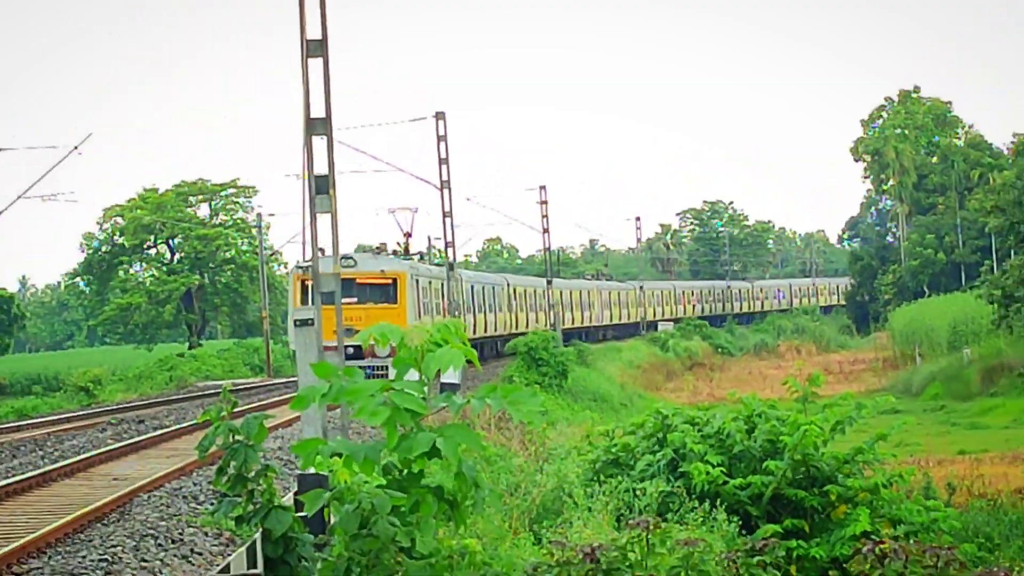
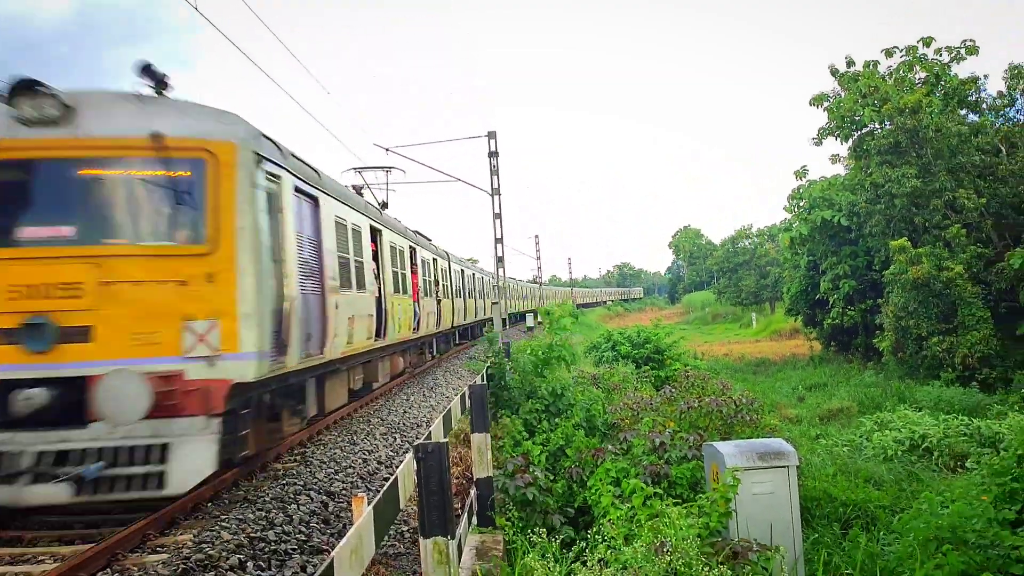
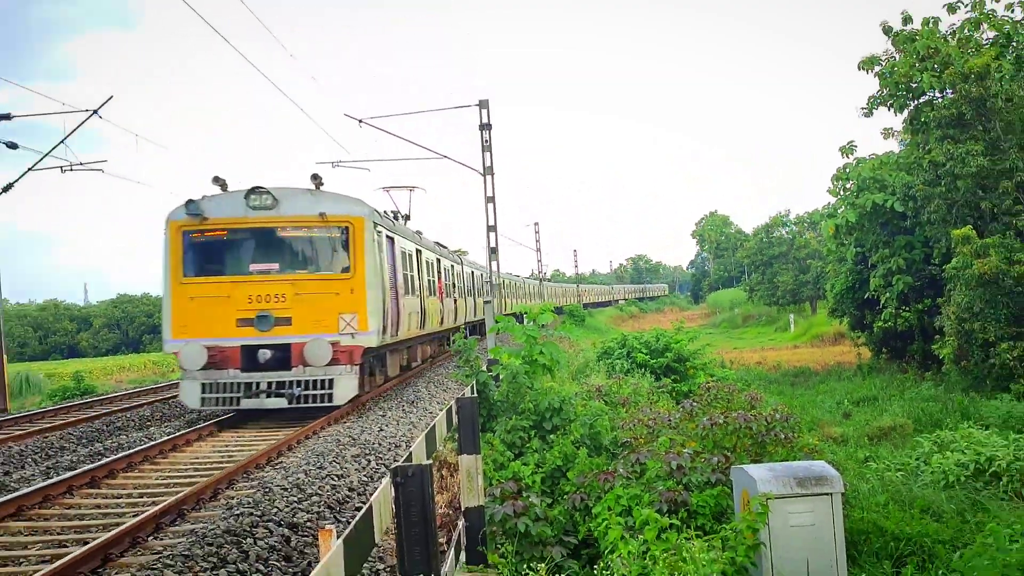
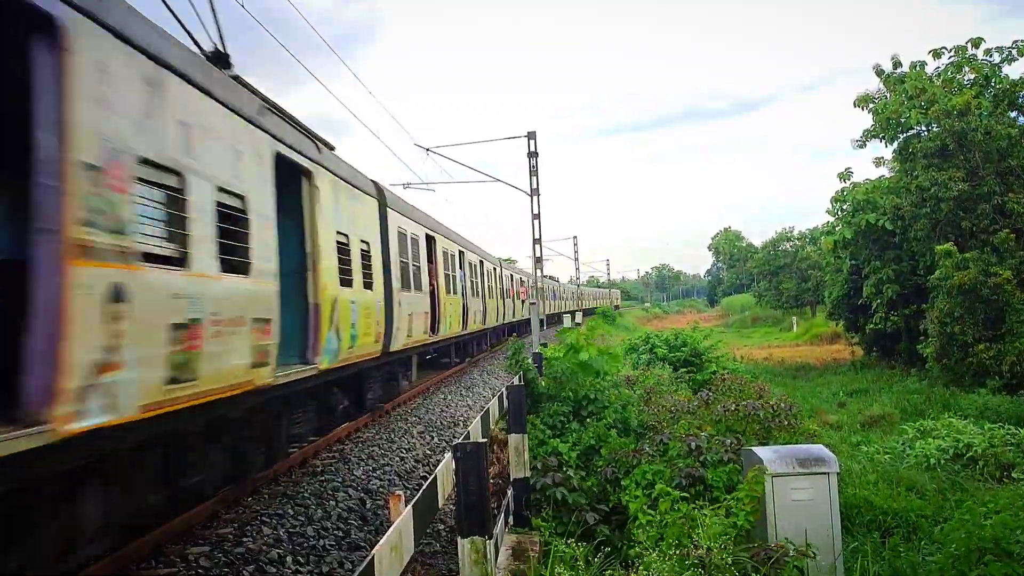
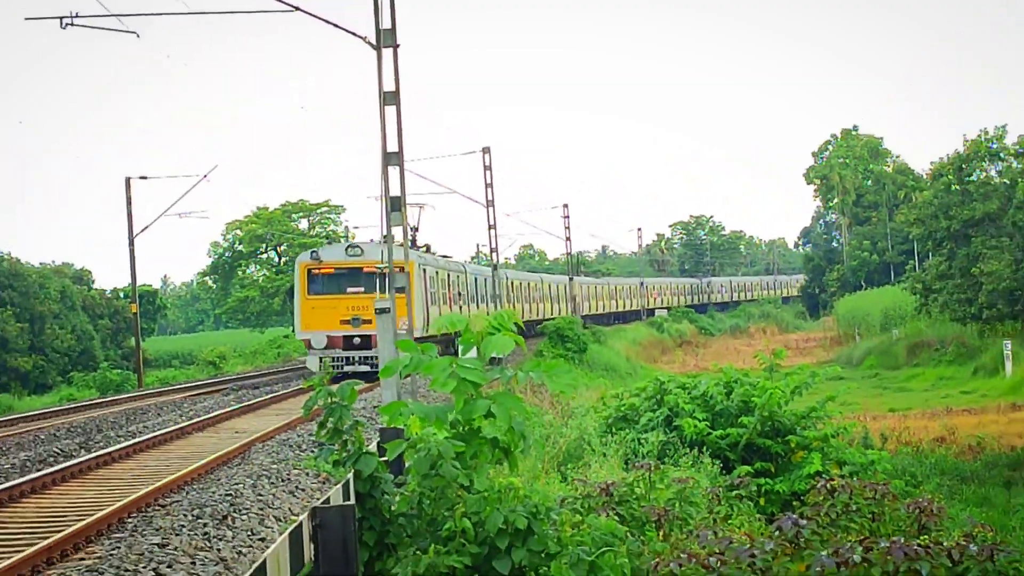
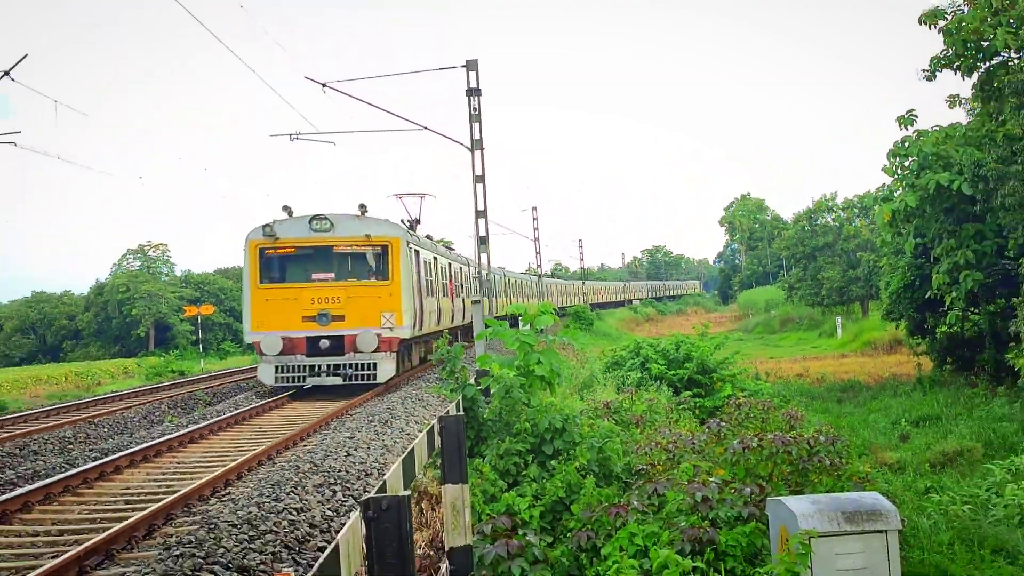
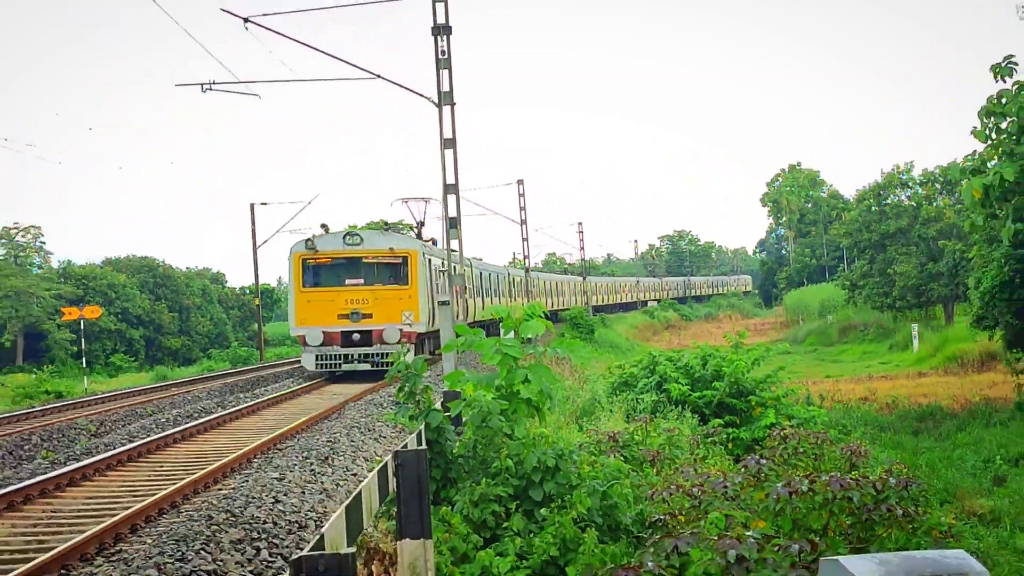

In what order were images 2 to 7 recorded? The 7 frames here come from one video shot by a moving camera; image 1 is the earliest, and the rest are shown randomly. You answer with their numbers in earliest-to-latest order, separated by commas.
5, 7, 6, 3, 2, 4
